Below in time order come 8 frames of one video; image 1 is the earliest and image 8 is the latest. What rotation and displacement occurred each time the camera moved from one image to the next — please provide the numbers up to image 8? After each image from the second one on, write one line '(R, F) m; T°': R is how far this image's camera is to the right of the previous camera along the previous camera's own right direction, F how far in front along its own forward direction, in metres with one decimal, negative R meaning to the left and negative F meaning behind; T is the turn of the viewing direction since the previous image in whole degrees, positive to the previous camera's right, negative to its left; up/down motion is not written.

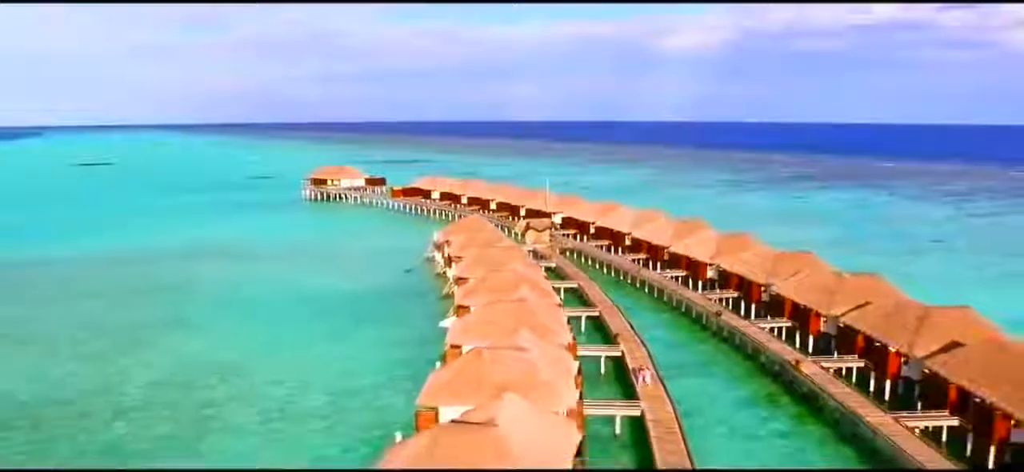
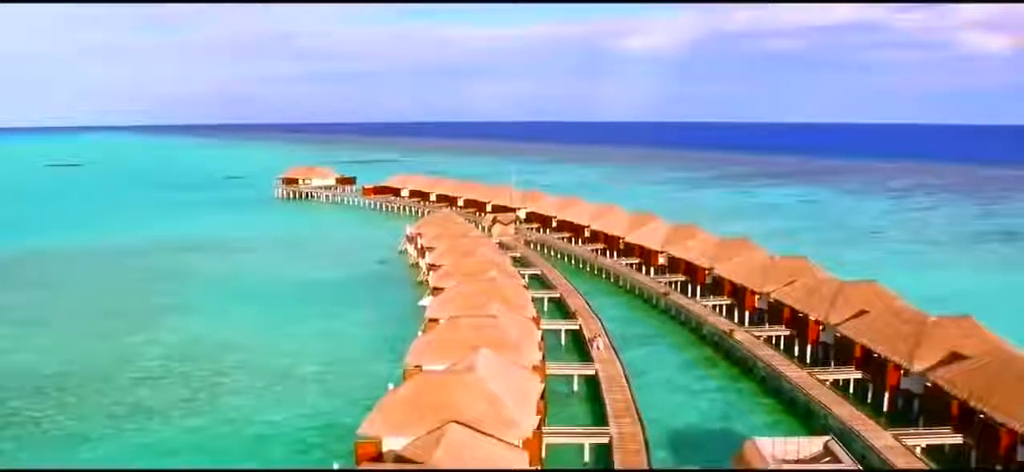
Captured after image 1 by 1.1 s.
(+1.9, -2.7) m; +1°
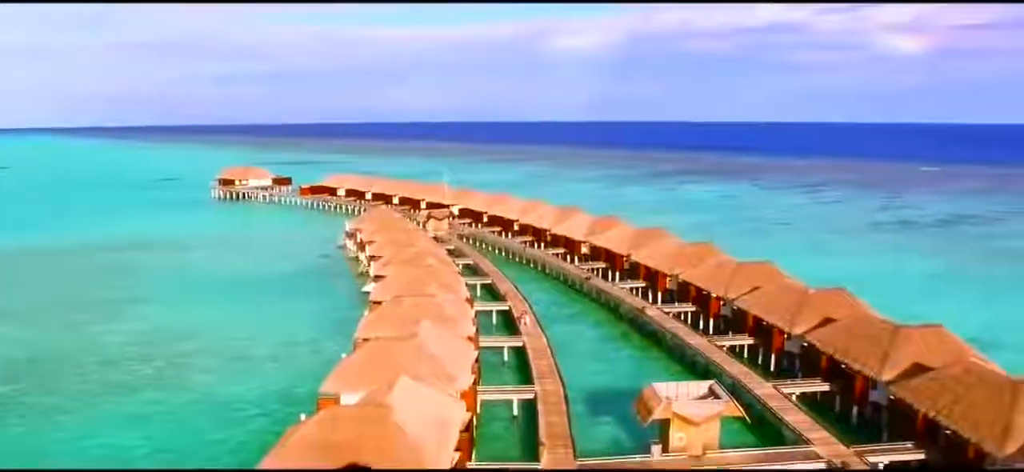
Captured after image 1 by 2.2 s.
(-0.1, -2.1) m; +4°
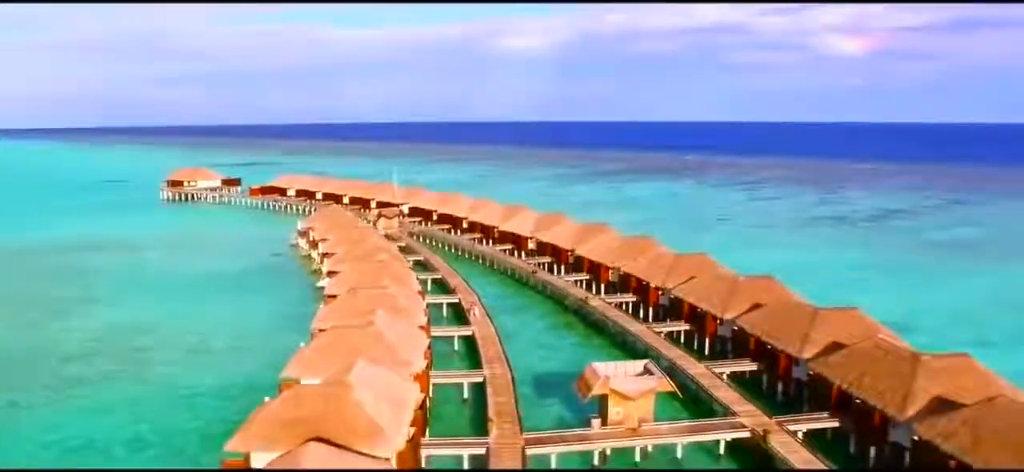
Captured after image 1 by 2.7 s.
(0.0, -1.0) m; +3°
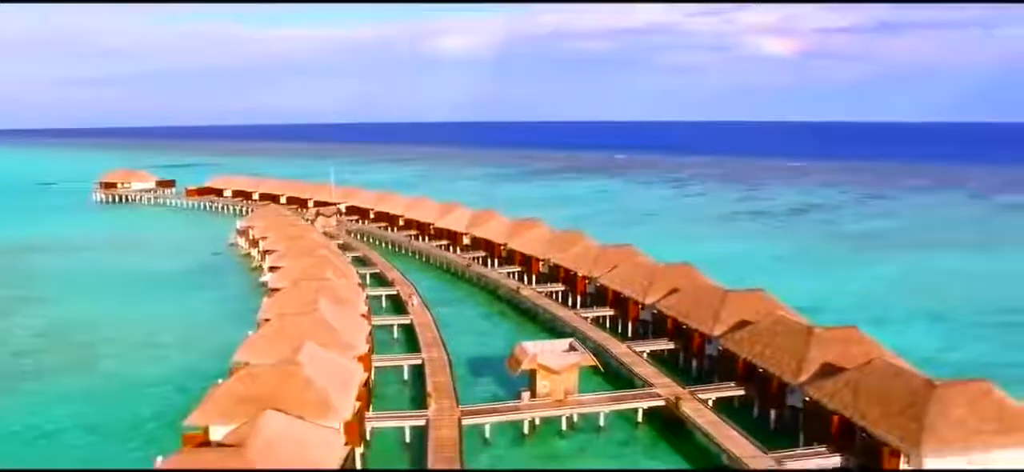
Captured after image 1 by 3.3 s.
(0.0, -1.3) m; +4°
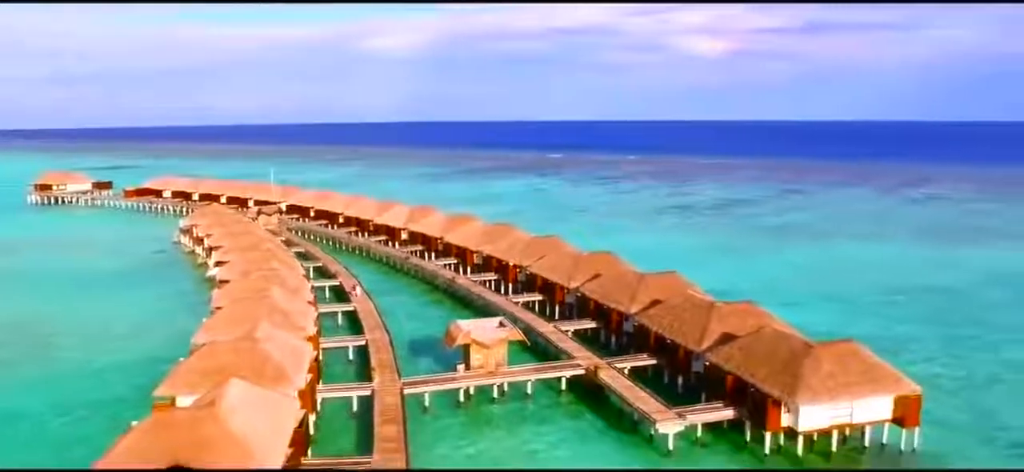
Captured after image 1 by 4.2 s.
(0.0, -1.7) m; +4°
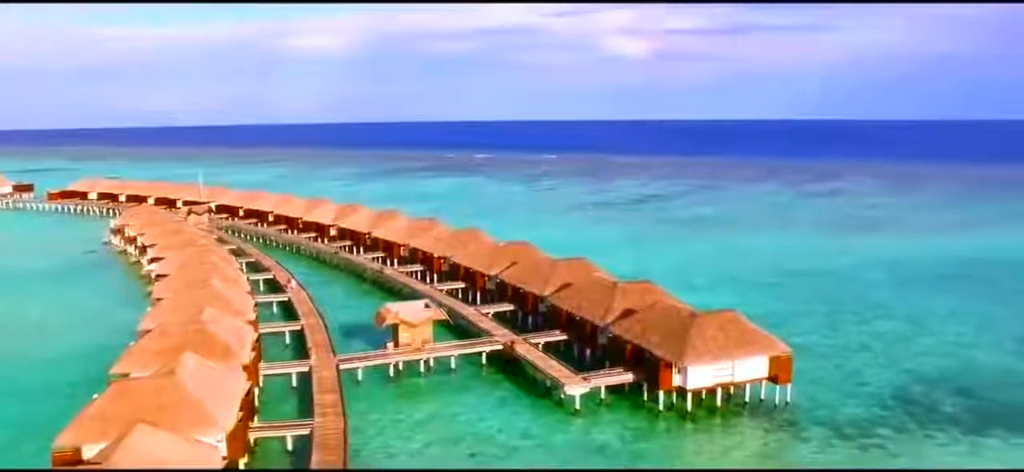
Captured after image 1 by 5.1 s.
(+0.1, -1.8) m; +5°
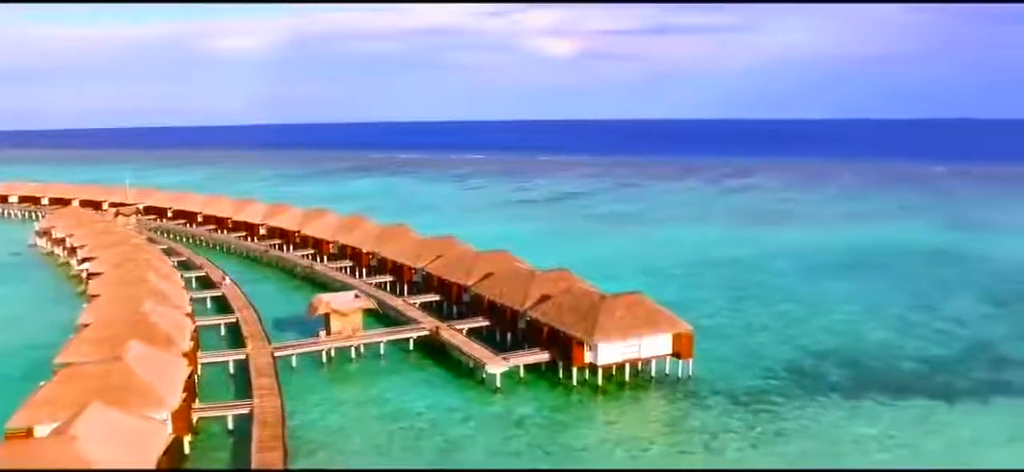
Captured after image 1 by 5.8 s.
(+0.1, -1.3) m; +4°
